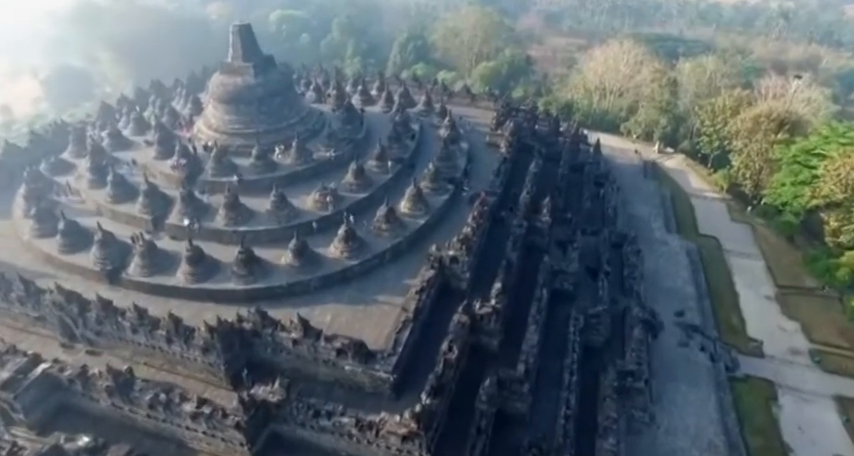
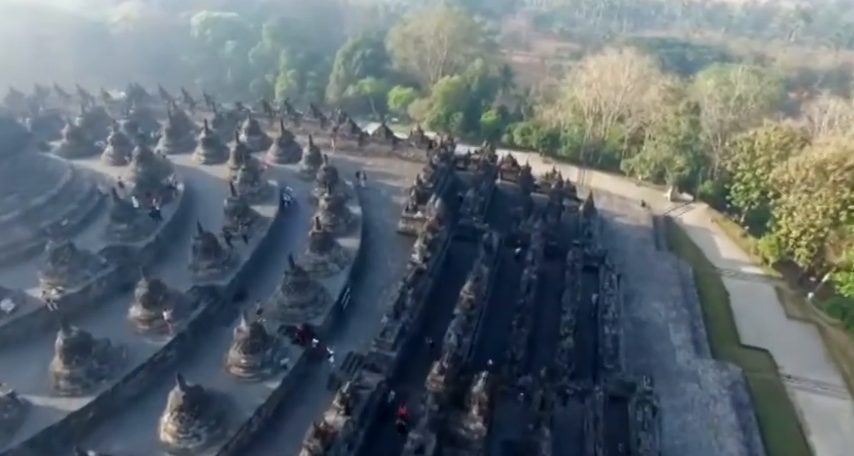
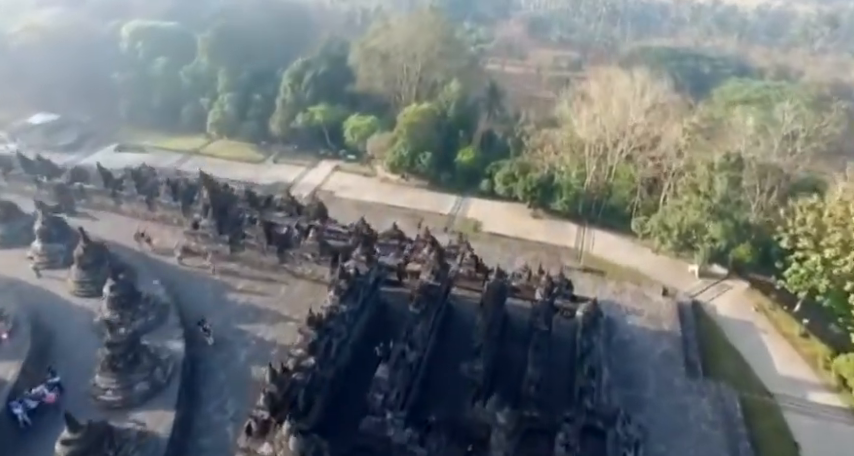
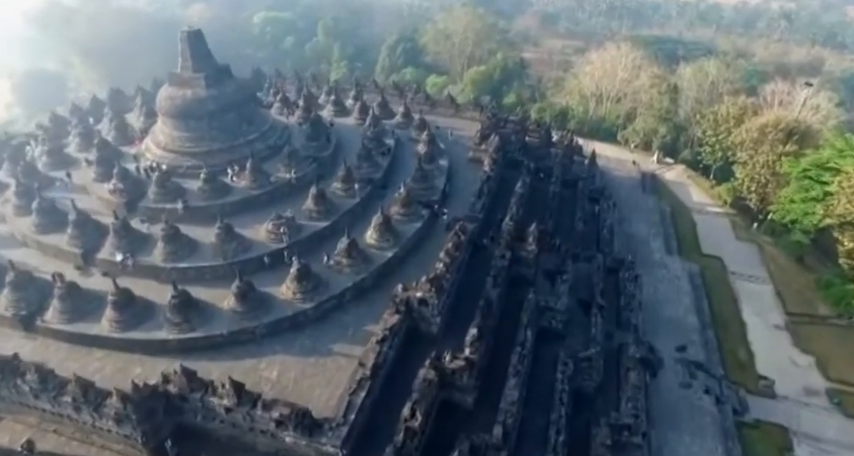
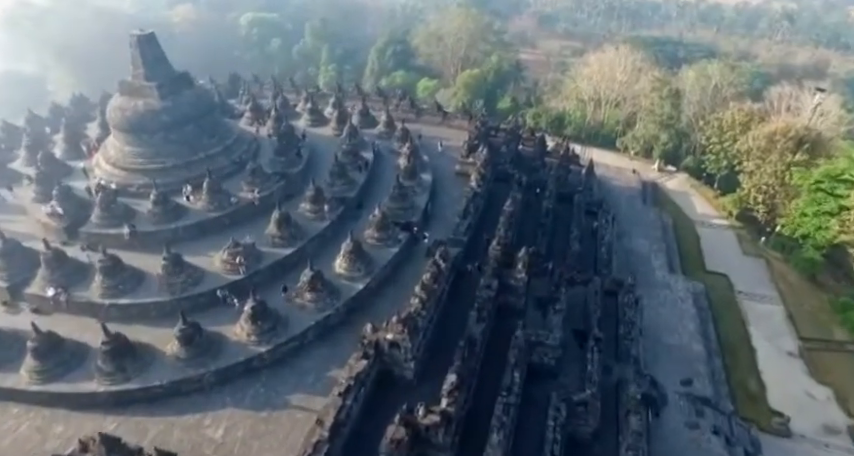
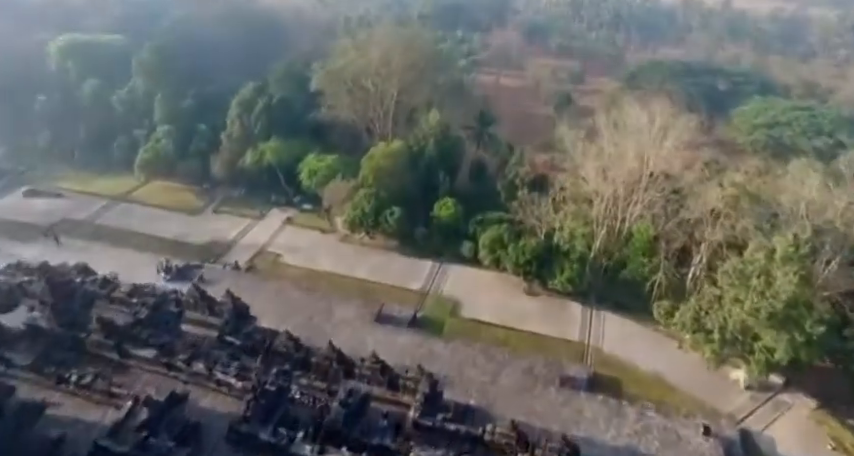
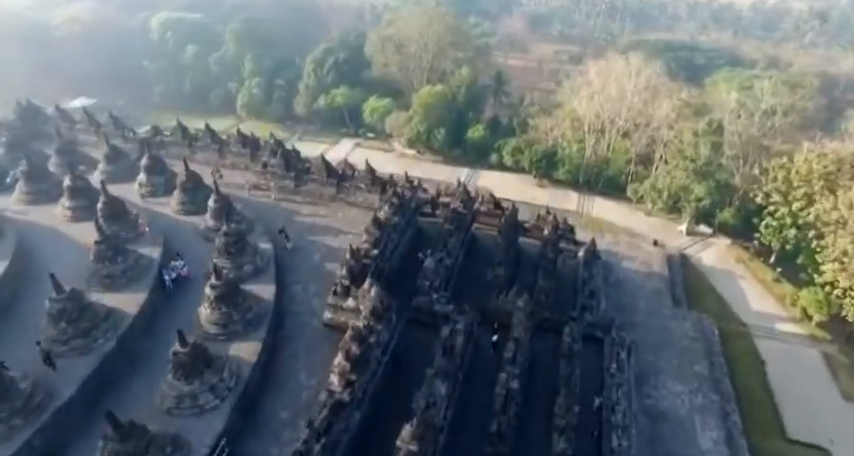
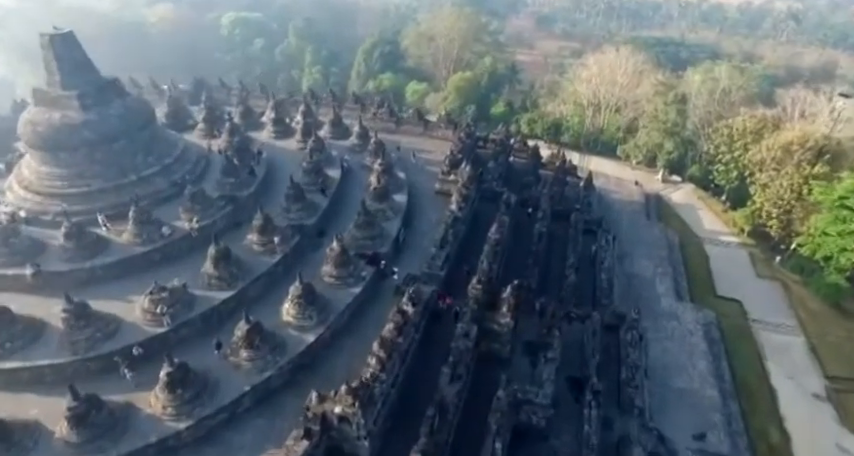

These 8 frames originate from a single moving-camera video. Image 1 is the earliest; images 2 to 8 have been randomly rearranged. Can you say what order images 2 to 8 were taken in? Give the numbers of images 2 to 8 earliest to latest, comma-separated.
4, 5, 8, 2, 7, 3, 6
